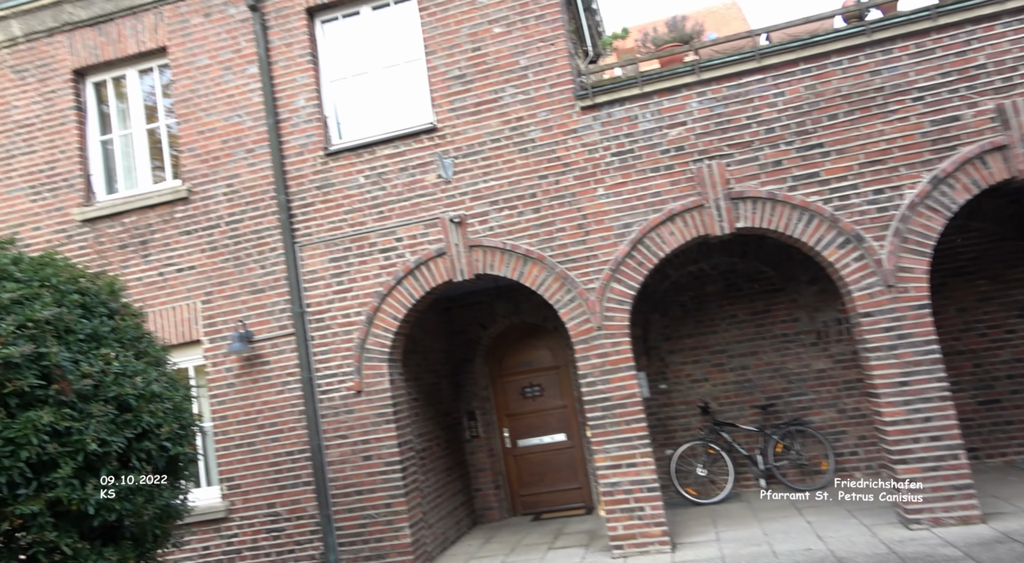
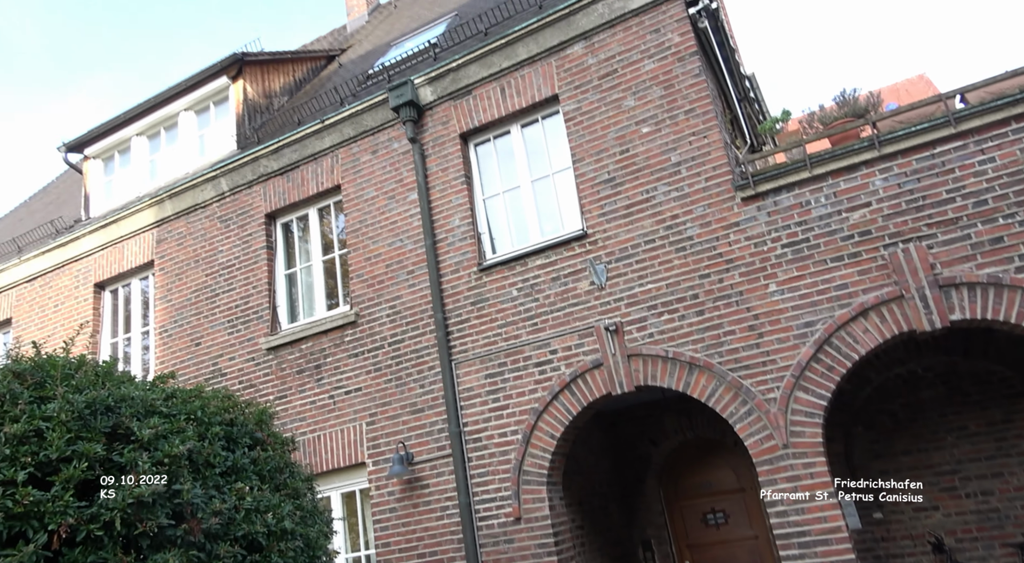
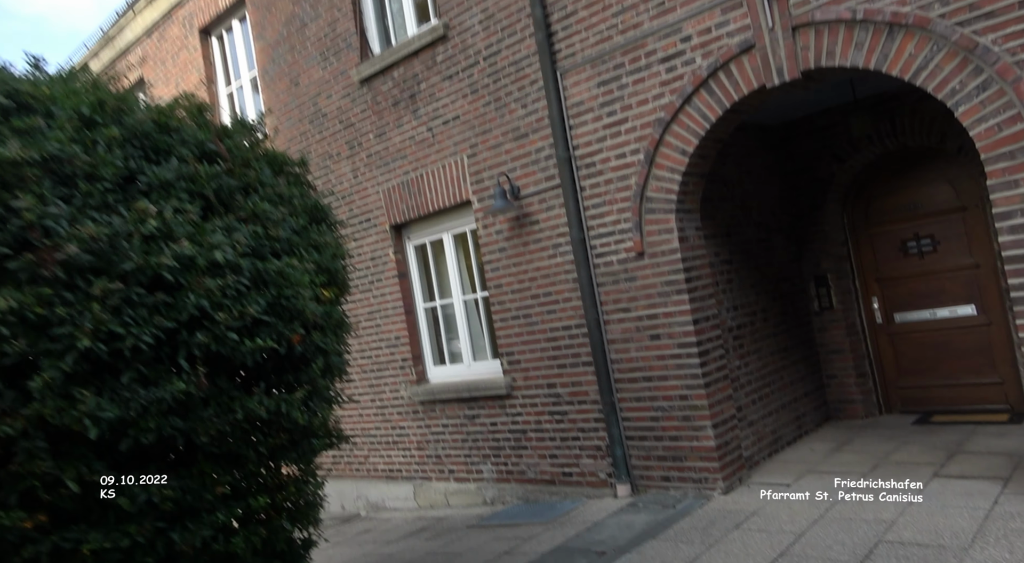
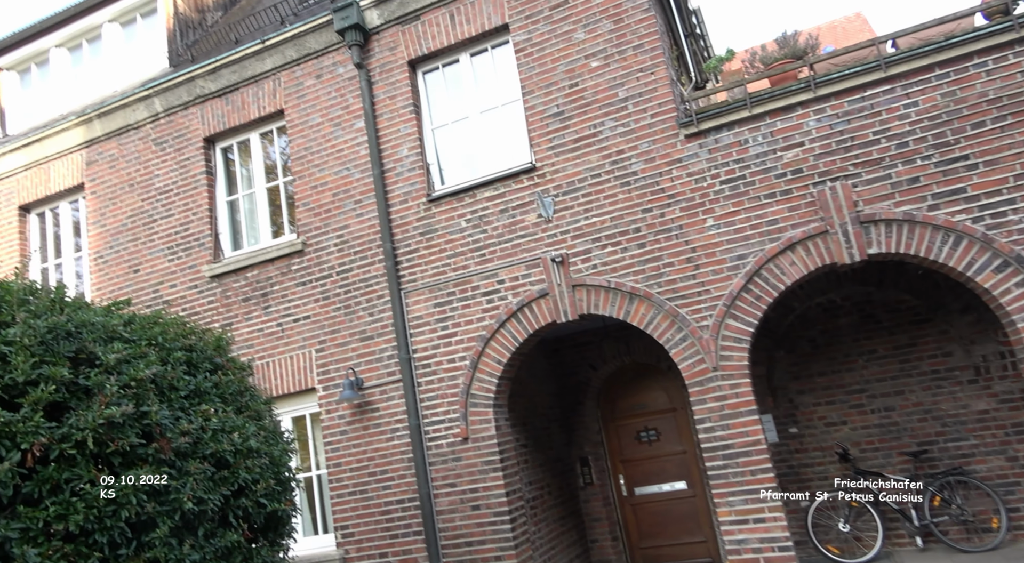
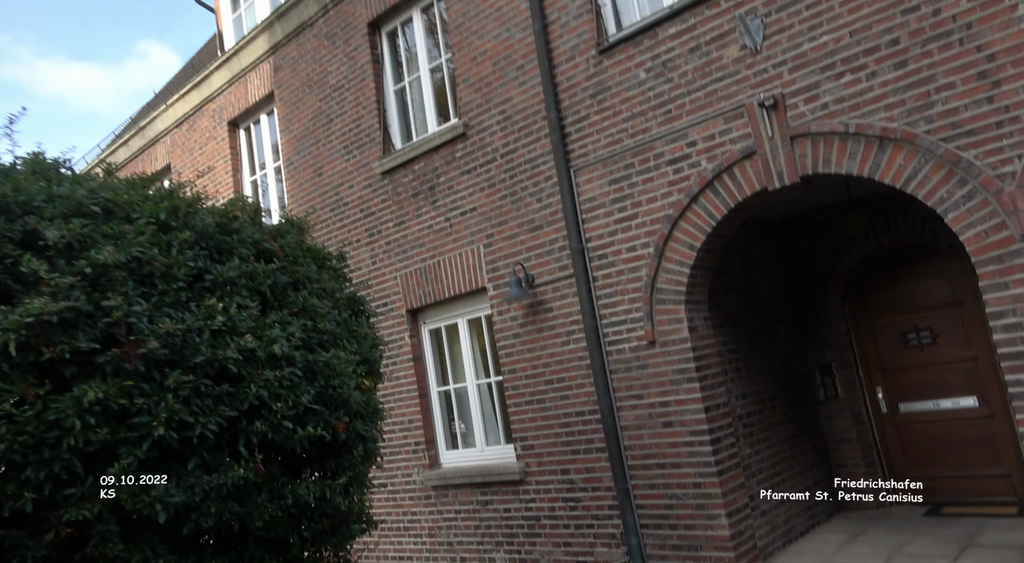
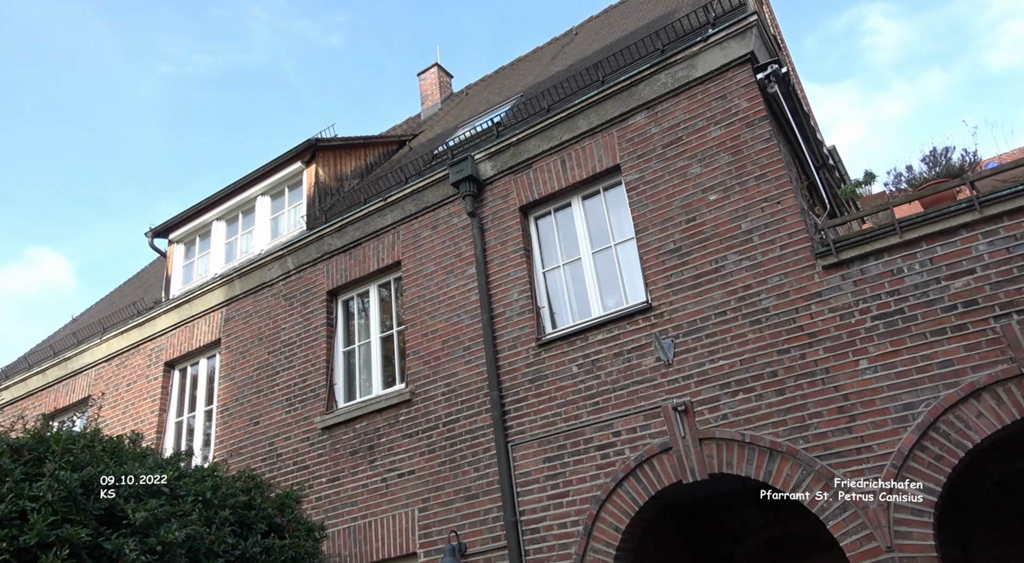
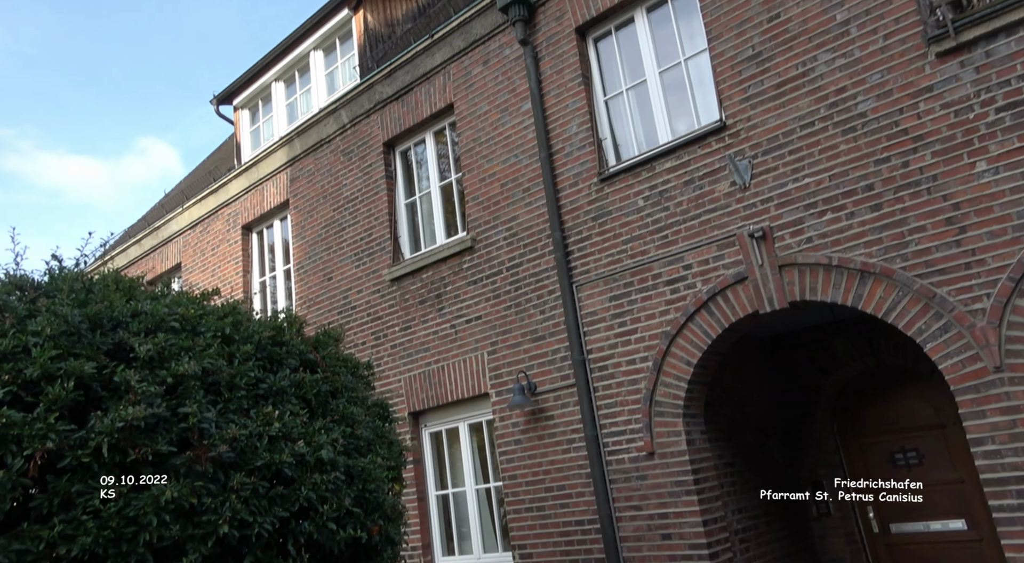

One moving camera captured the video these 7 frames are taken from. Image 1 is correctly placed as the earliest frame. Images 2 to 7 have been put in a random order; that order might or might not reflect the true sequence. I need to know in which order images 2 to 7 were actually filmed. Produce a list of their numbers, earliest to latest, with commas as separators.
4, 2, 6, 7, 5, 3
